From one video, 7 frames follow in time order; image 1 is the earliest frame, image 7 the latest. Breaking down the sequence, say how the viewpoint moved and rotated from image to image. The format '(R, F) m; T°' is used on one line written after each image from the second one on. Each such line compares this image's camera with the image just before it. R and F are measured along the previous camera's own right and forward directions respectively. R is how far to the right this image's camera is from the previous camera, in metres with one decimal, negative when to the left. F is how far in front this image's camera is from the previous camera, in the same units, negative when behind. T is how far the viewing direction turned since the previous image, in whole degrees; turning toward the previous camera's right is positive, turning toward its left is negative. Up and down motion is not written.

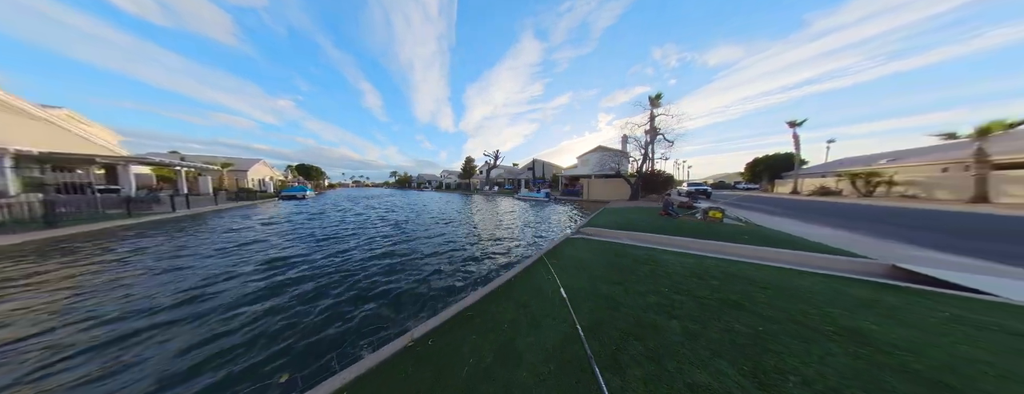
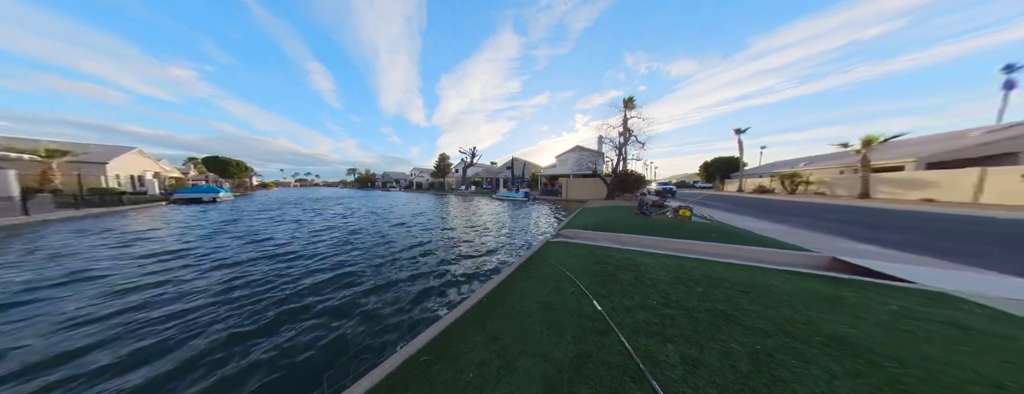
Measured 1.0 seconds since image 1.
(0.0, +0.4) m; +6°
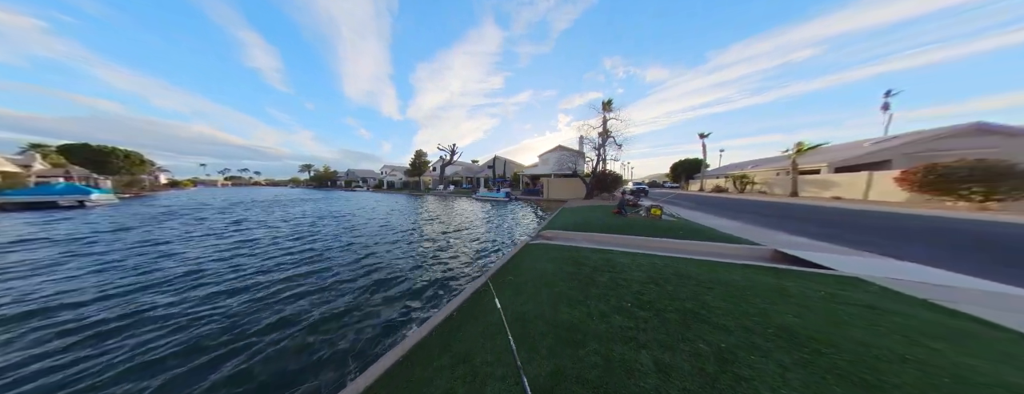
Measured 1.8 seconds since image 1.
(+0.1, +0.1) m; +6°
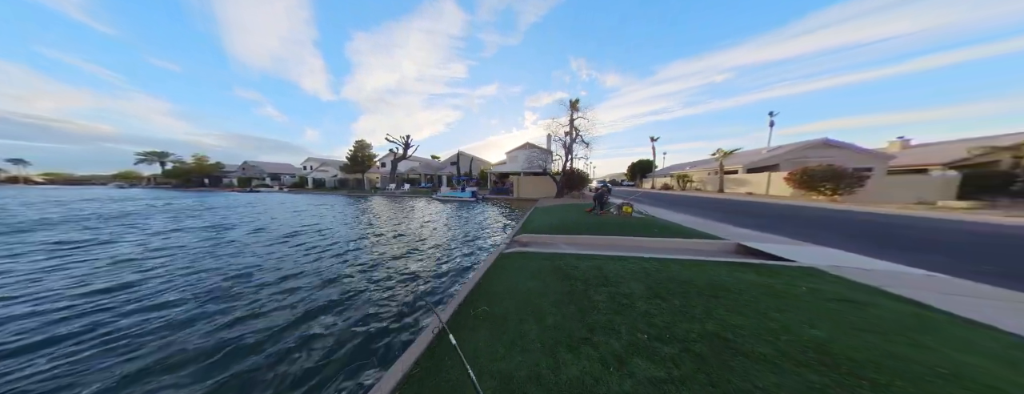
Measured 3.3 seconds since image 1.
(0.0, +0.8) m; +9°
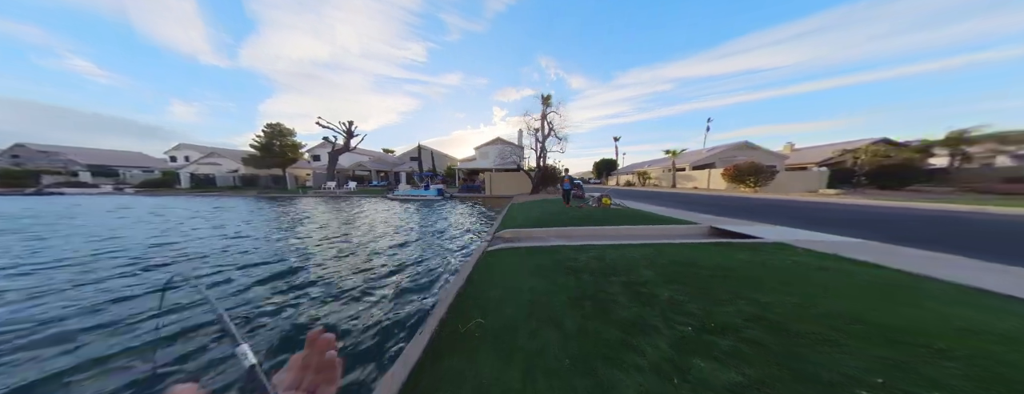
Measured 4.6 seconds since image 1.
(0.0, +0.8) m; +8°
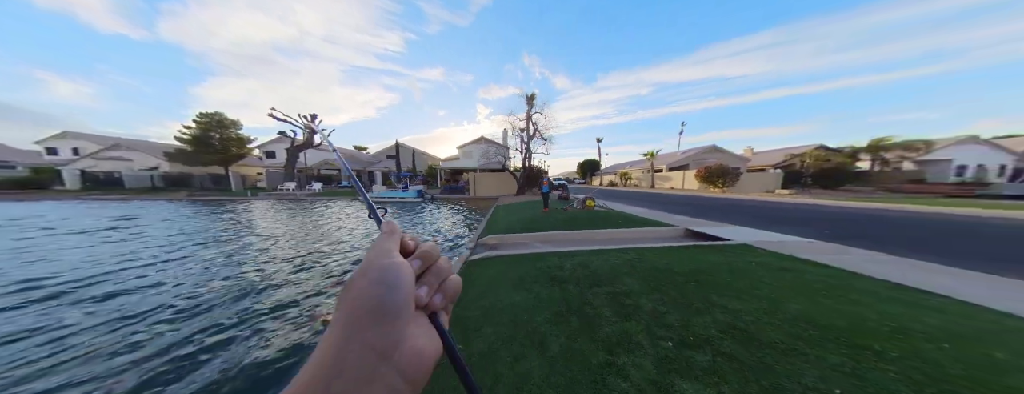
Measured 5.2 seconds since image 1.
(+0.1, +0.2) m; +4°
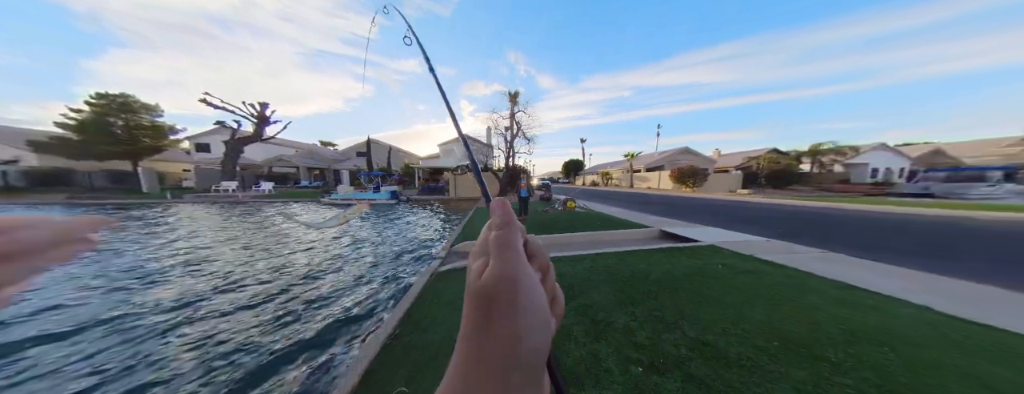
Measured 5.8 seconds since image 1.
(+0.1, +0.2) m; +4°
